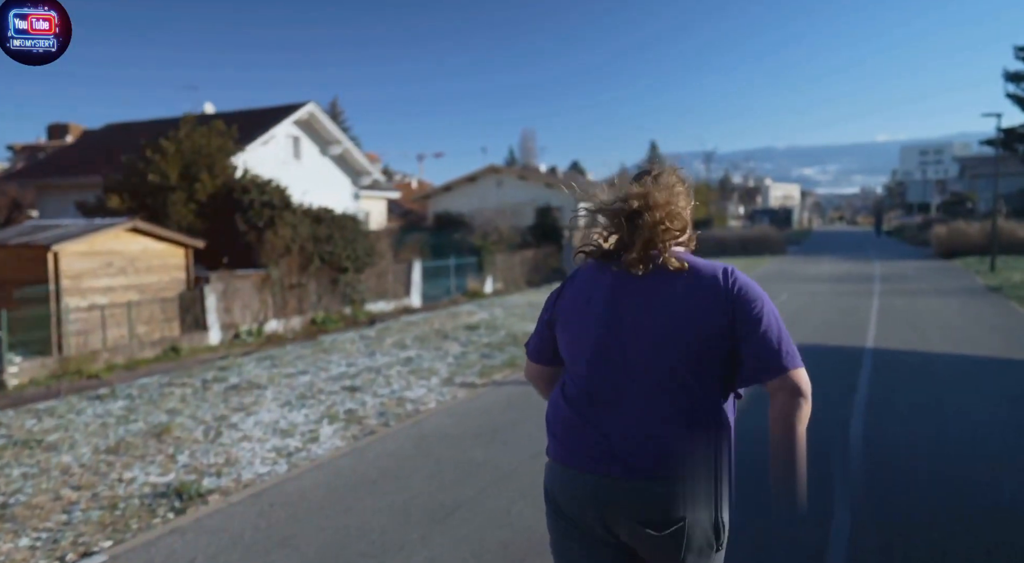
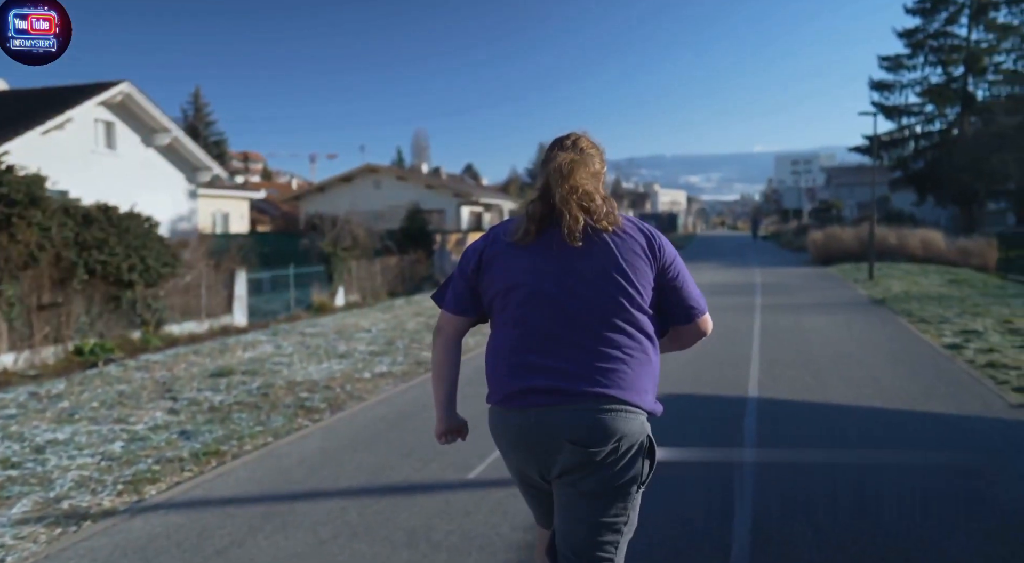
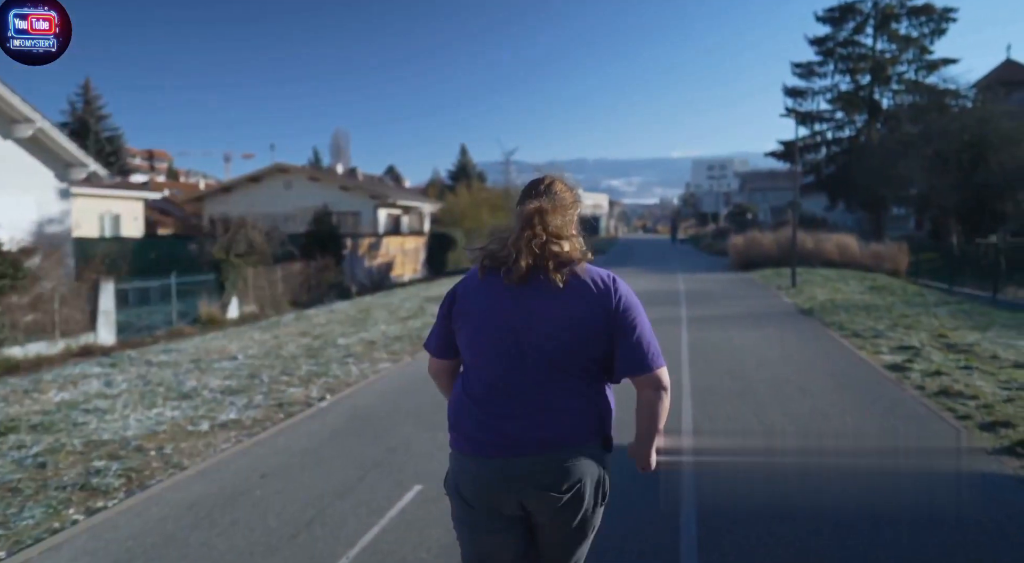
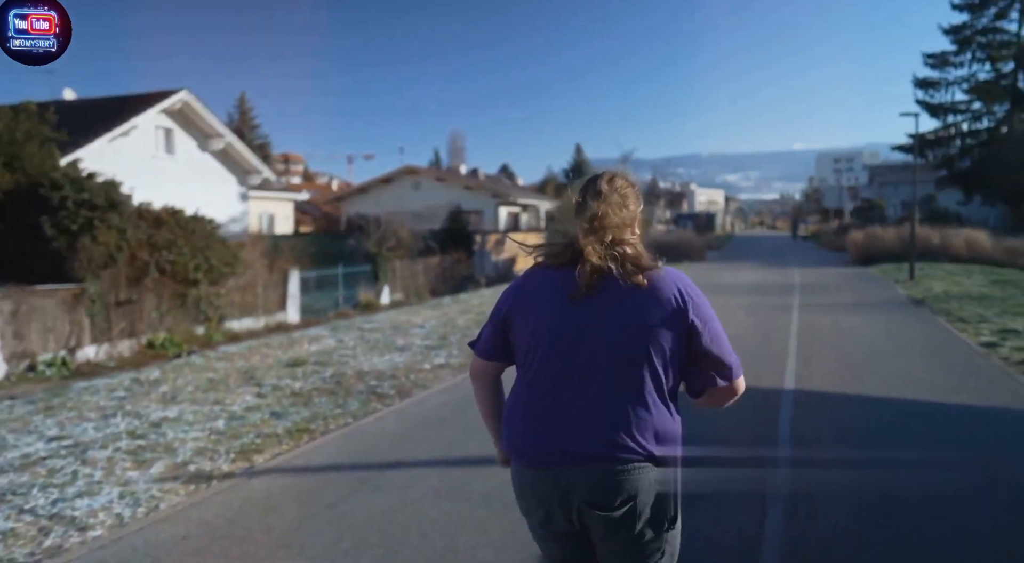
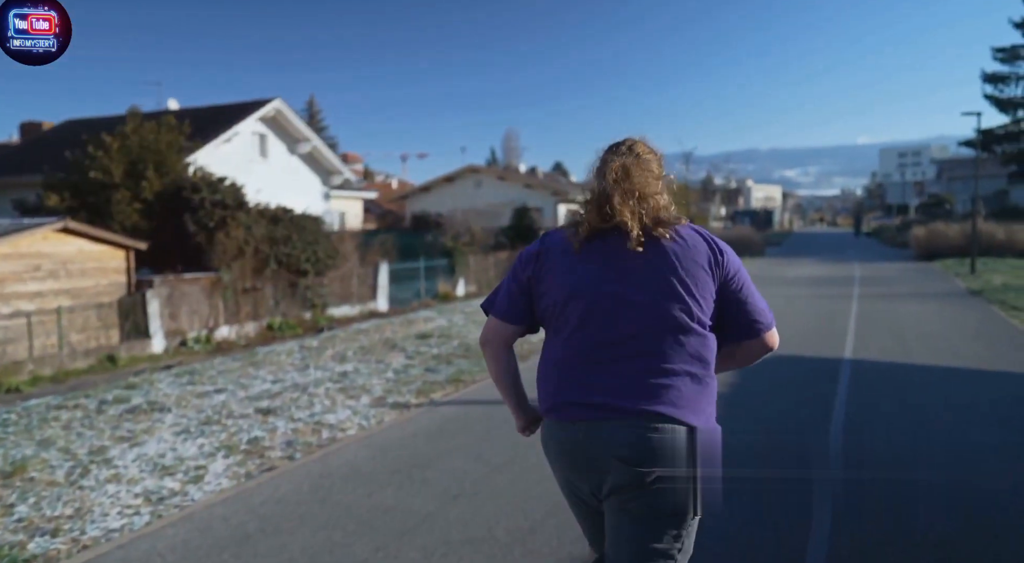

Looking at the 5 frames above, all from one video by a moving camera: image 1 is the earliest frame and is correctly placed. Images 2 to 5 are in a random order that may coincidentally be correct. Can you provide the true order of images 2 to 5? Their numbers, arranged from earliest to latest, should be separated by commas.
5, 4, 2, 3
